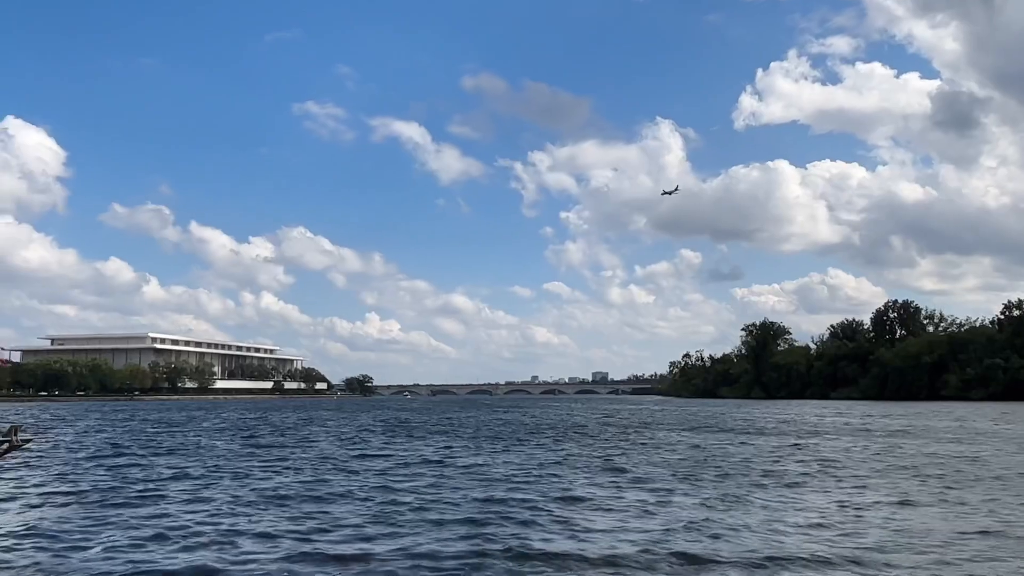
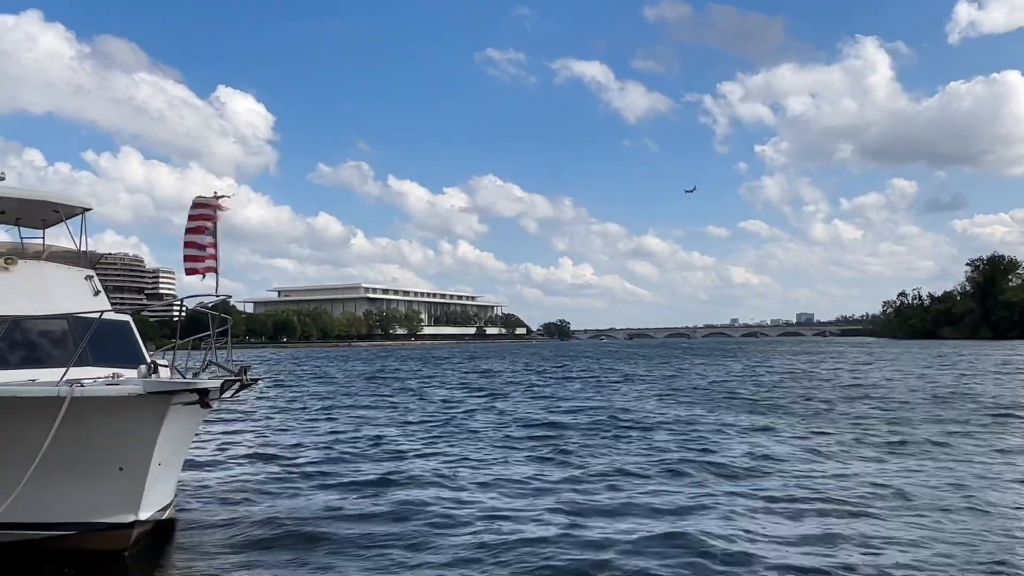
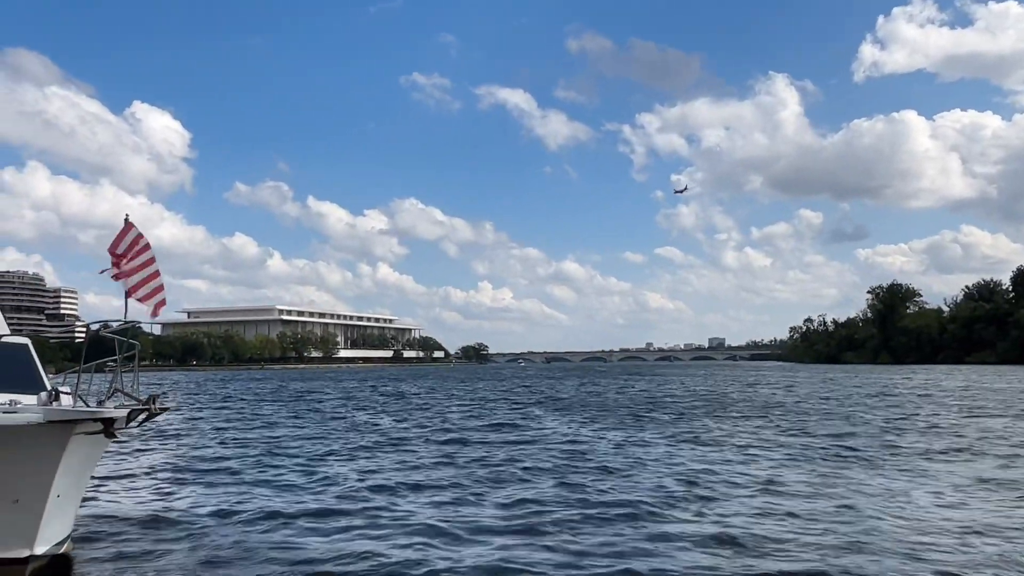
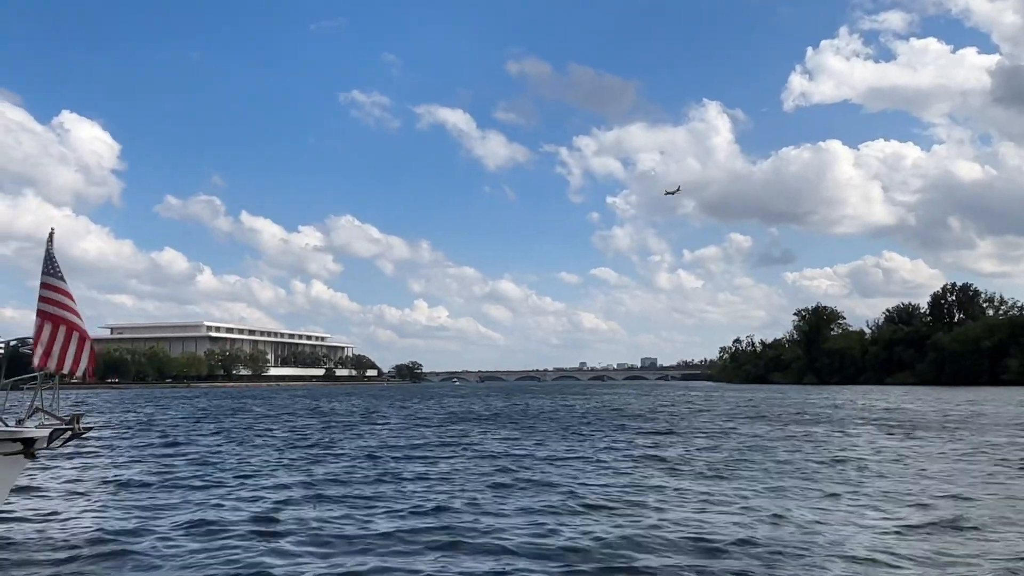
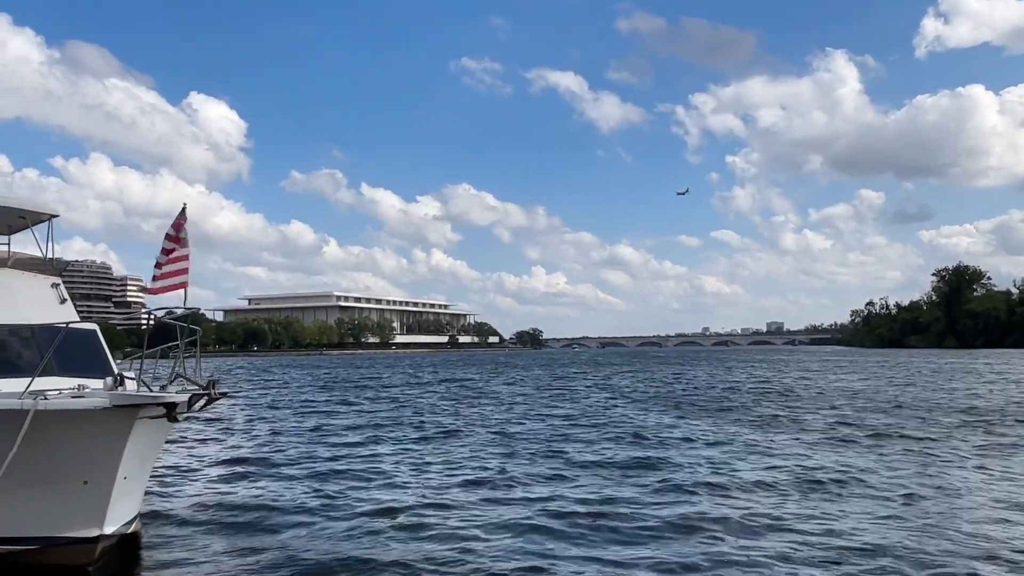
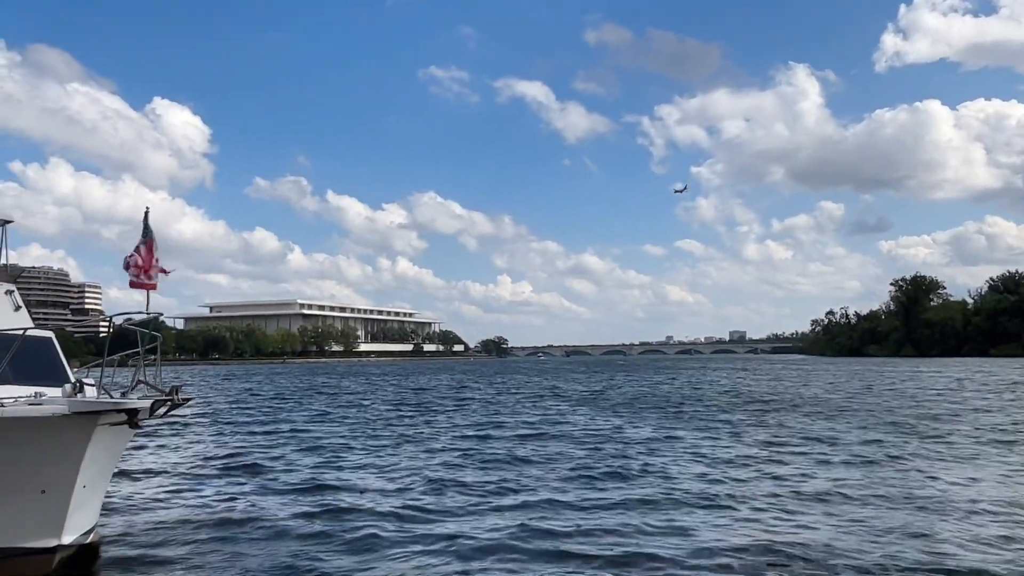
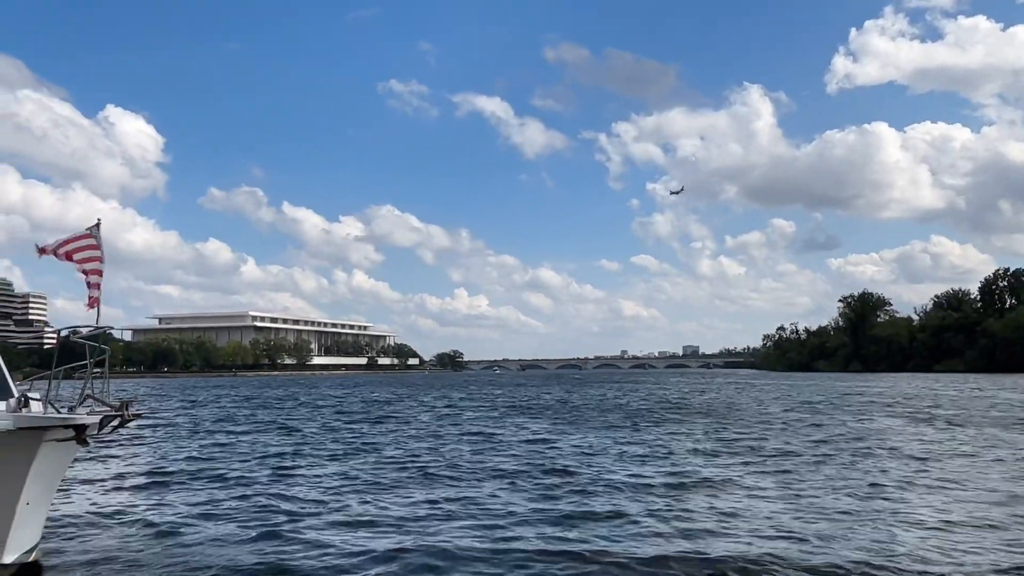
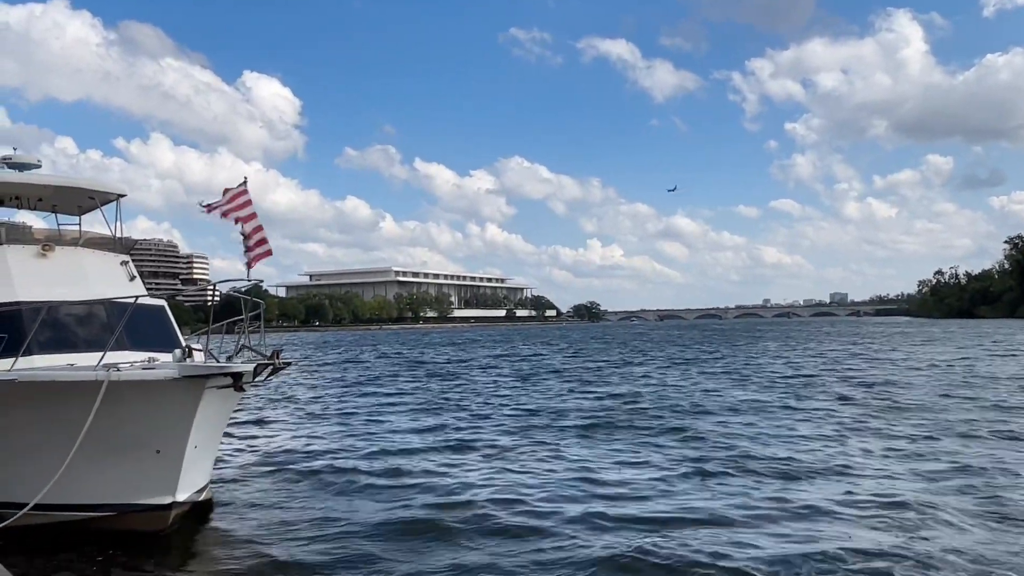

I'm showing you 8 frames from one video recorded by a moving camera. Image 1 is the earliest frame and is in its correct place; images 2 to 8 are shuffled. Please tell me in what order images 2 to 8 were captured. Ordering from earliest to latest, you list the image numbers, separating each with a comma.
4, 7, 3, 6, 5, 2, 8
